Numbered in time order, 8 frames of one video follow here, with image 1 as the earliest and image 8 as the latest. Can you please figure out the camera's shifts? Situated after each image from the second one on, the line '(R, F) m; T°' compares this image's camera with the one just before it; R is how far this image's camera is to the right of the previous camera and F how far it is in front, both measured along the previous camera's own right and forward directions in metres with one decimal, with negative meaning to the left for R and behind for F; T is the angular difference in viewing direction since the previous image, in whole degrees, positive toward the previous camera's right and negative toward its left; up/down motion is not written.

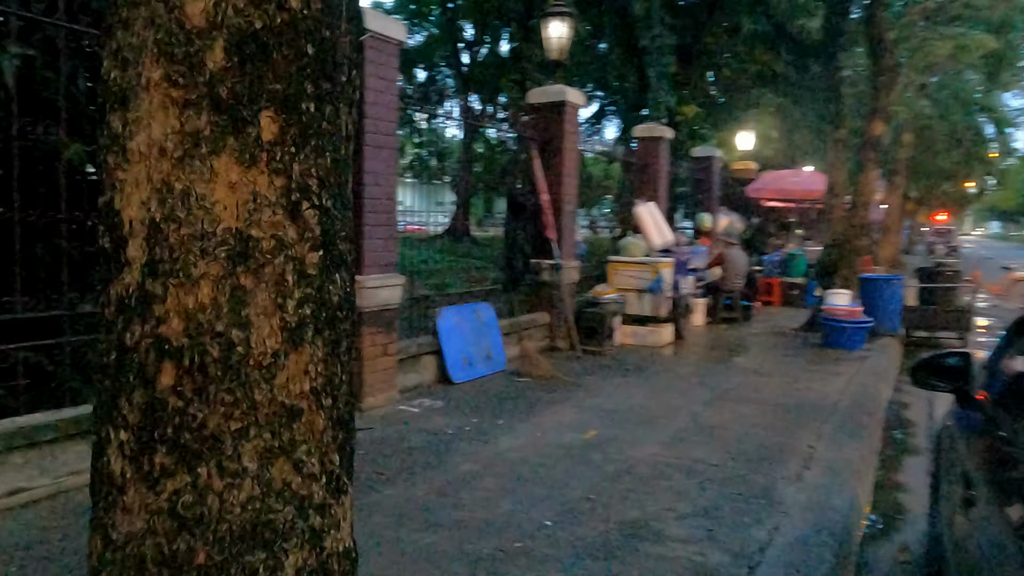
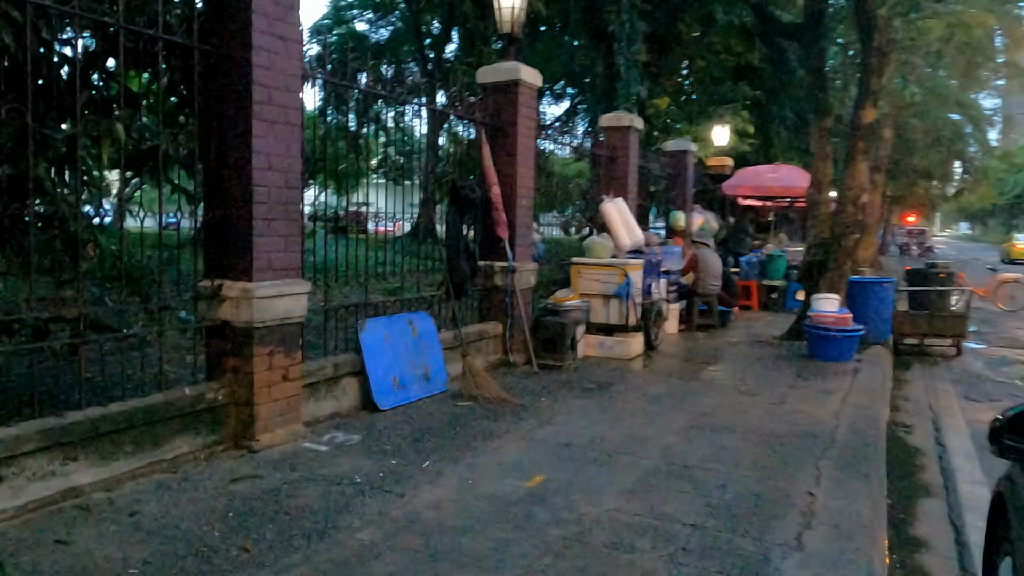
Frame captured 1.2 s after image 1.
(+0.3, +1.1) m; +2°
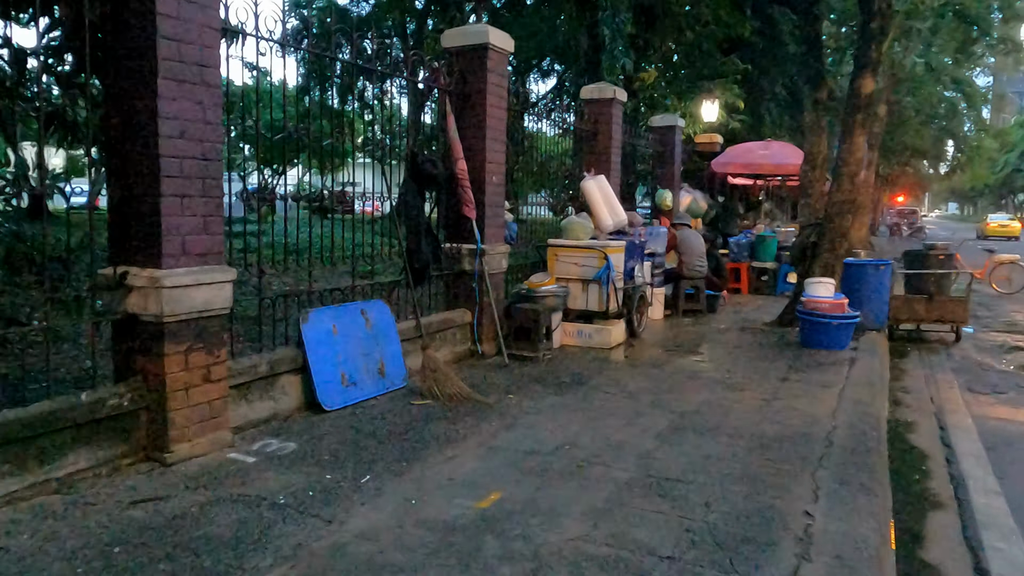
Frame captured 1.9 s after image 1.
(+0.2, +0.6) m; +1°
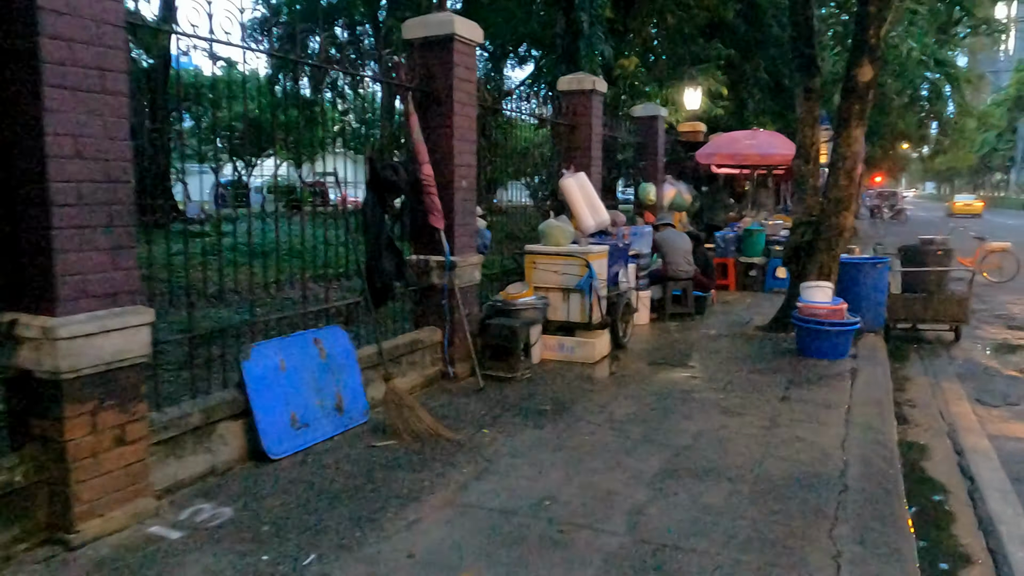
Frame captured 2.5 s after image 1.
(+0.1, +0.6) m; +1°
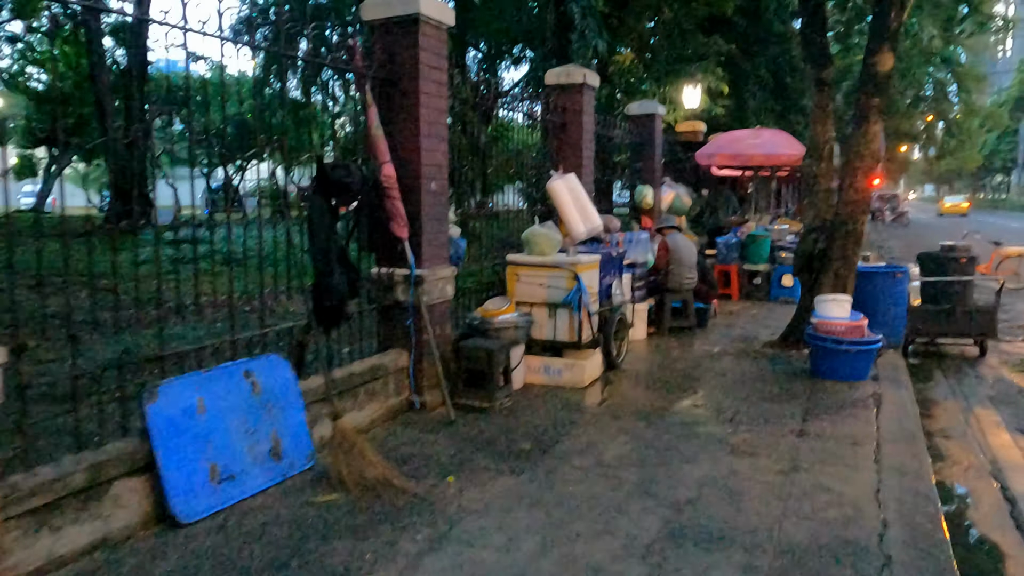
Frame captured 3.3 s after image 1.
(+0.2, +0.9) m; 0°
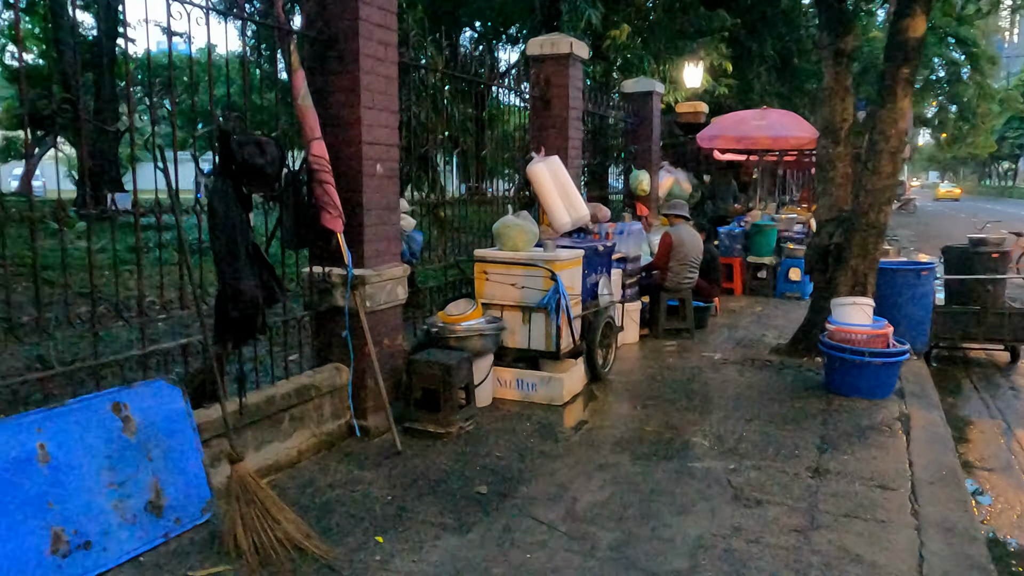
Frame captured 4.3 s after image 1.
(+0.3, +1.0) m; 0°
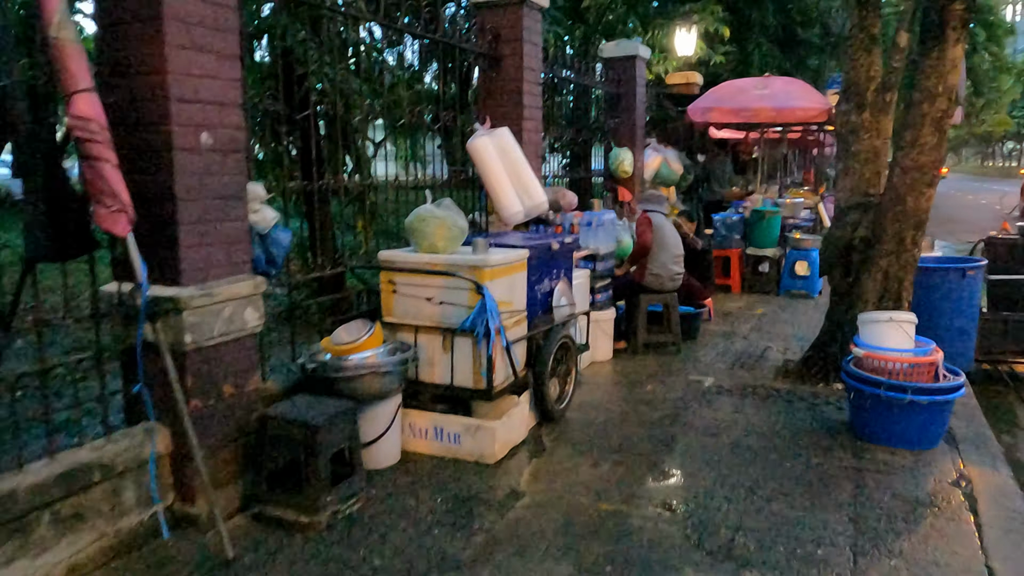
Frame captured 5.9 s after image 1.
(+0.5, +1.6) m; 0°
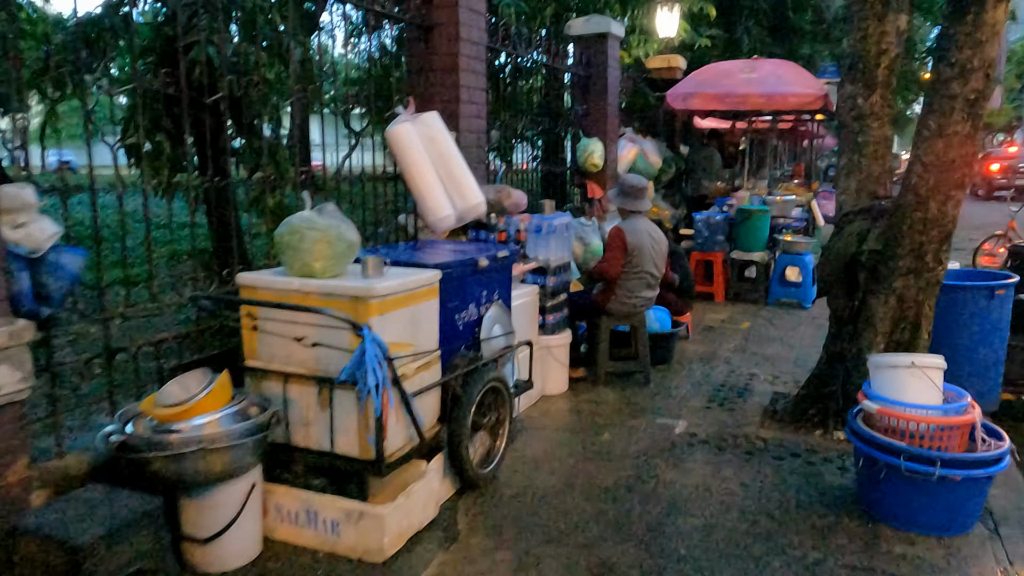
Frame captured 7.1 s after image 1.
(+0.4, +1.1) m; +1°
